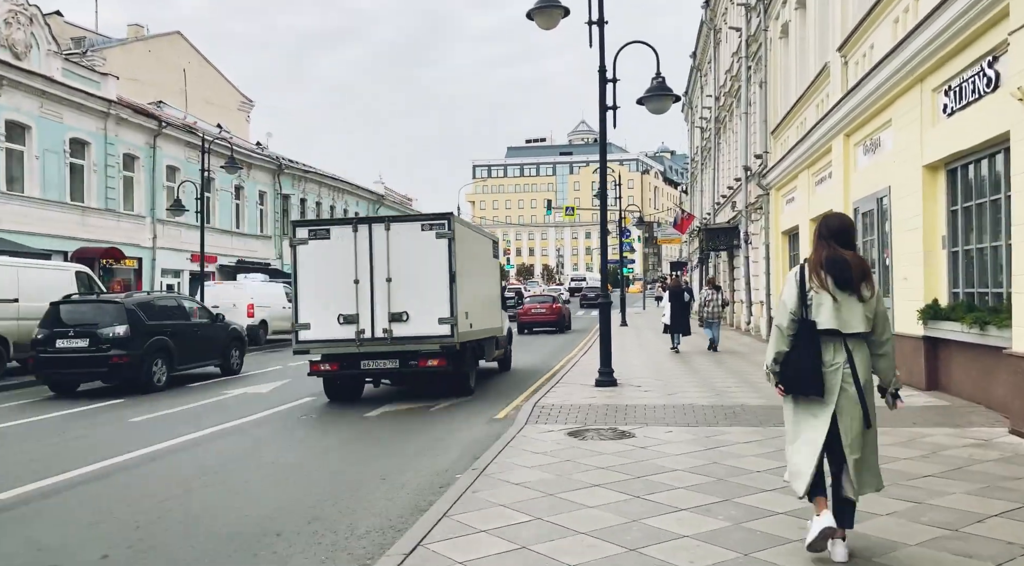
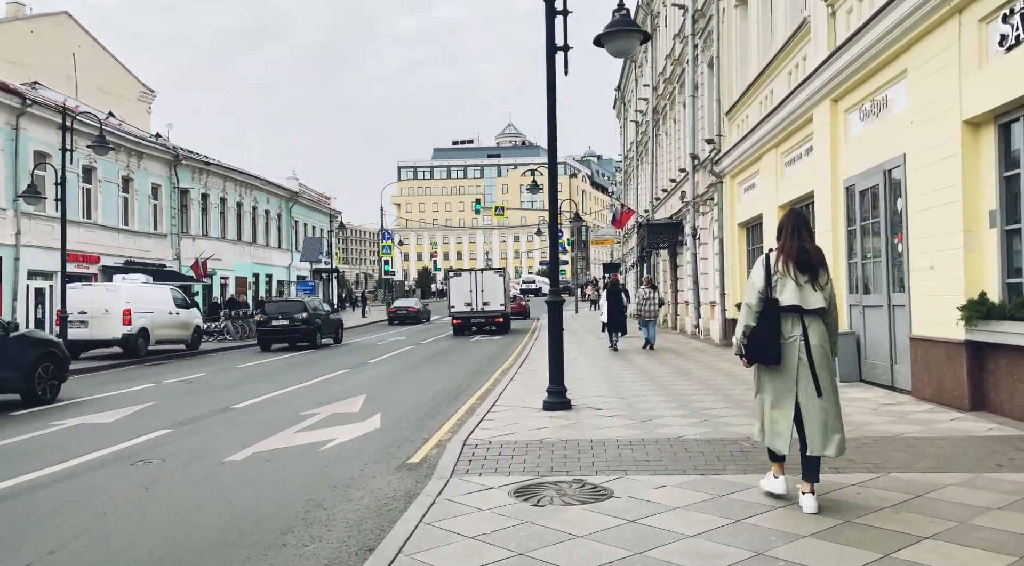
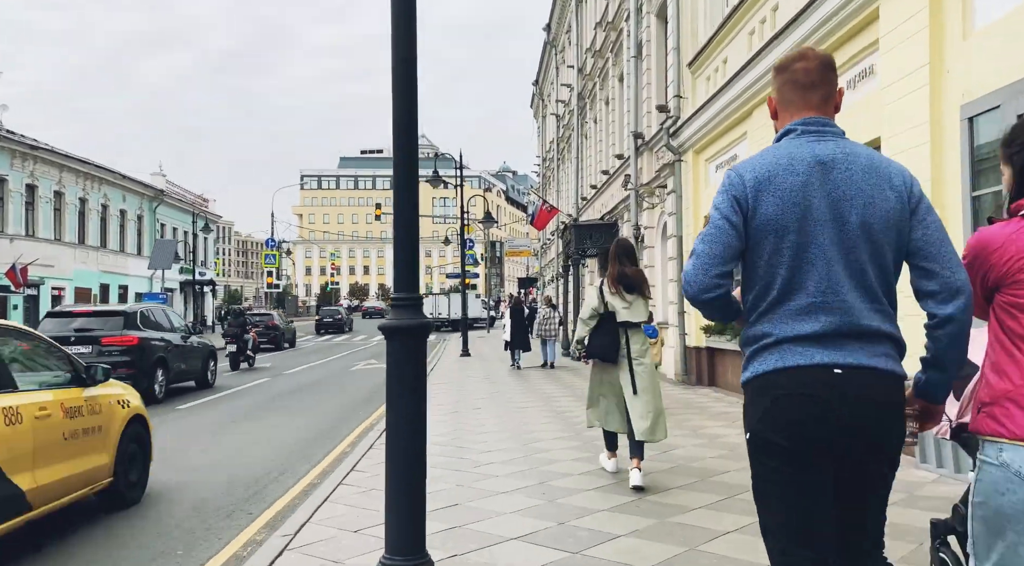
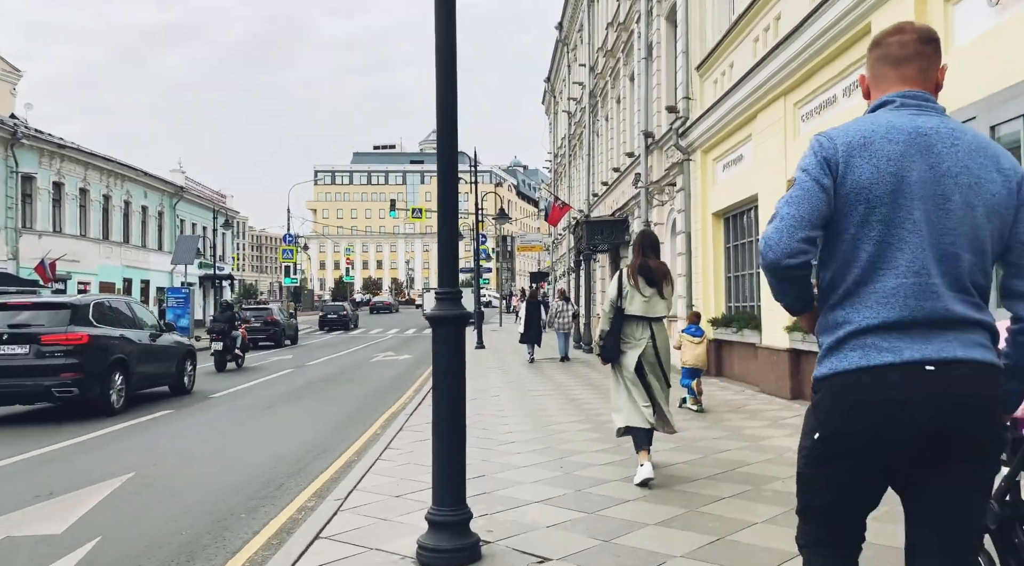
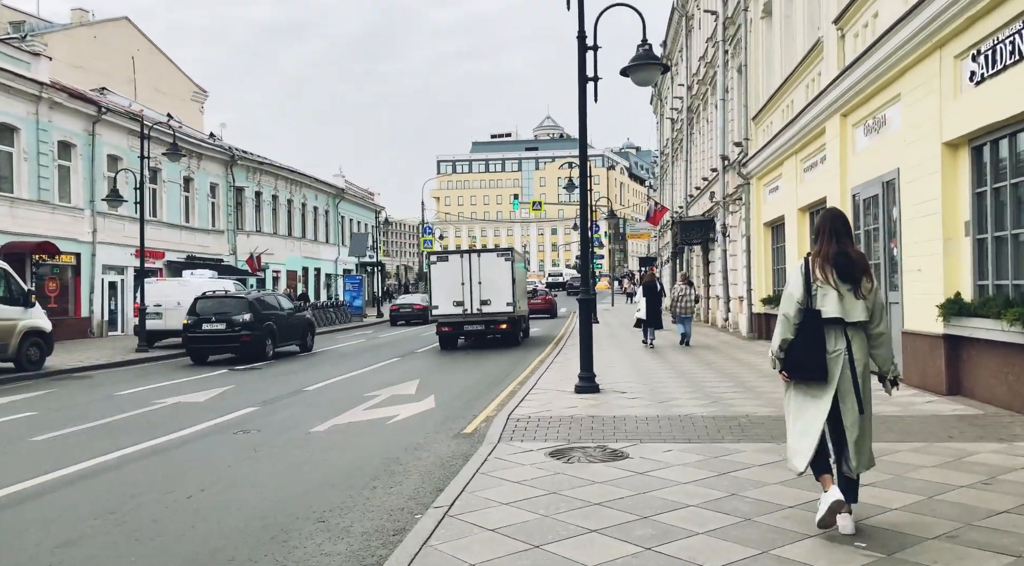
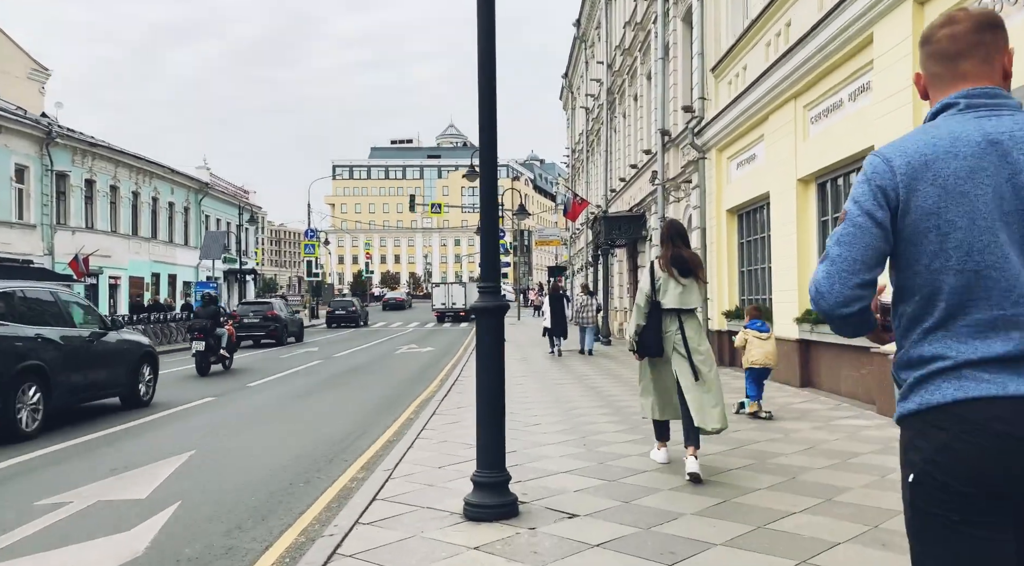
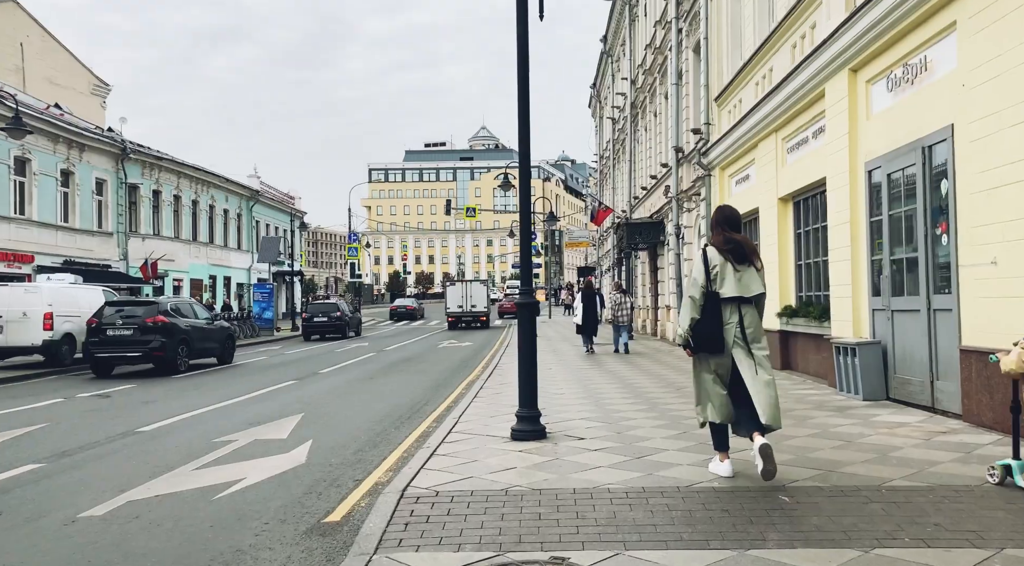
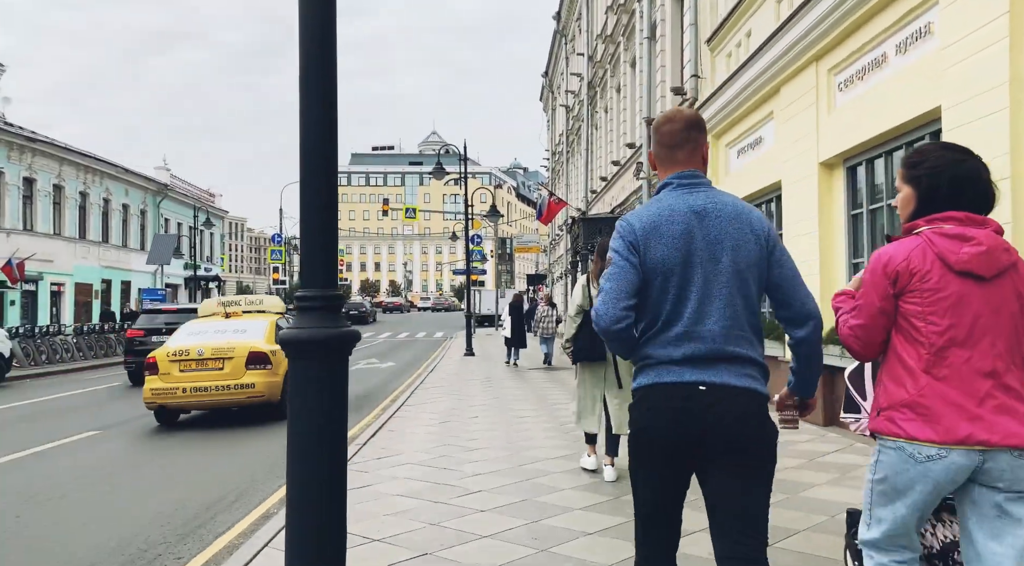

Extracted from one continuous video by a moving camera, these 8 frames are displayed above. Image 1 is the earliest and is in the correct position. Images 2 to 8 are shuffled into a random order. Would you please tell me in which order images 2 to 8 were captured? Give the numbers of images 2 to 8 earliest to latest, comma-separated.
5, 2, 7, 6, 4, 3, 8
